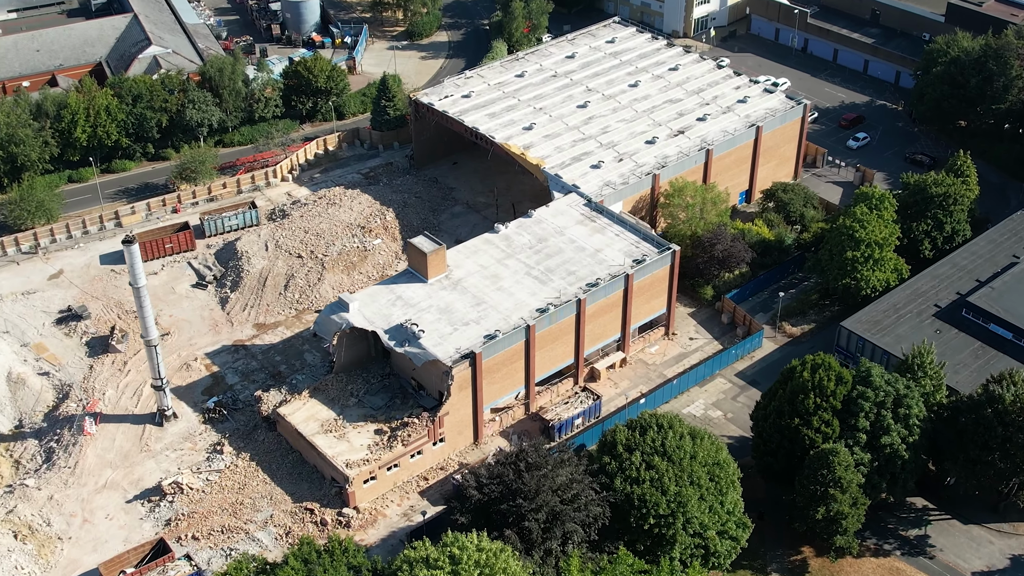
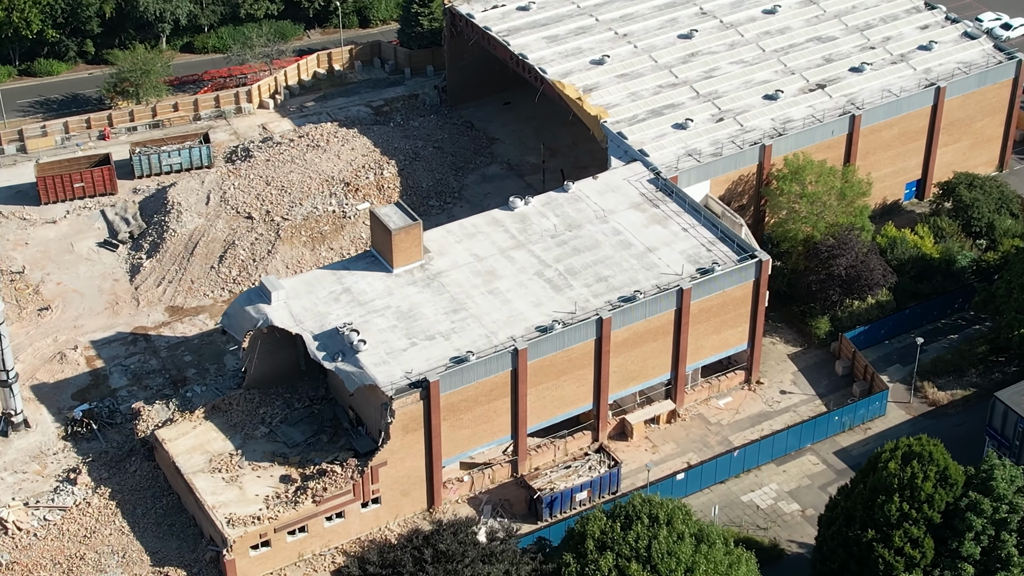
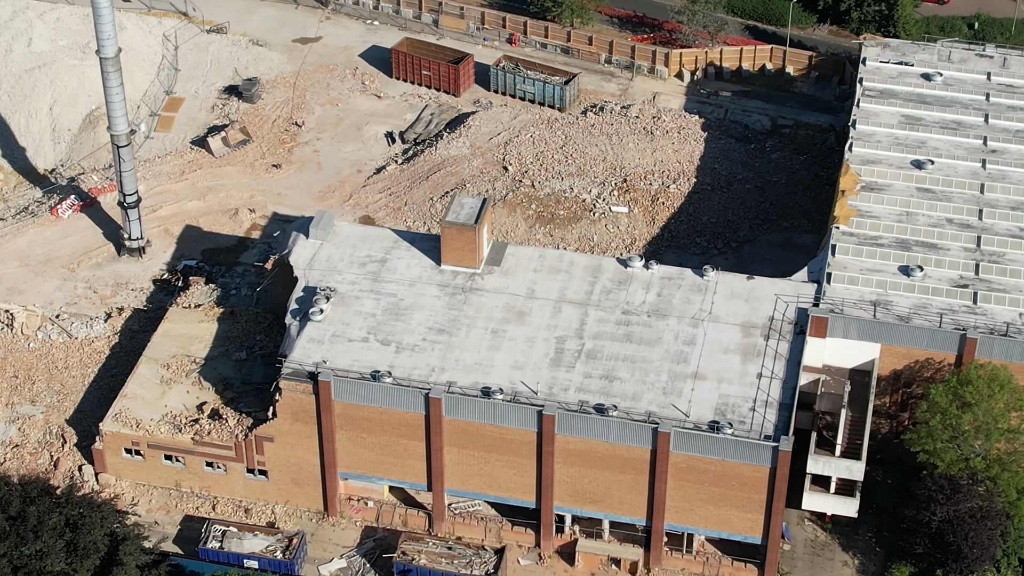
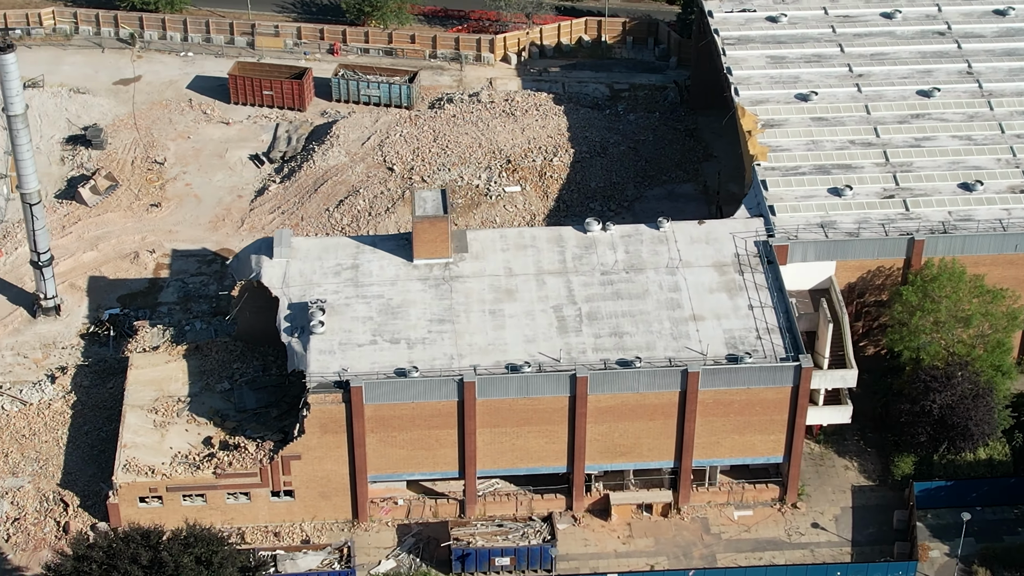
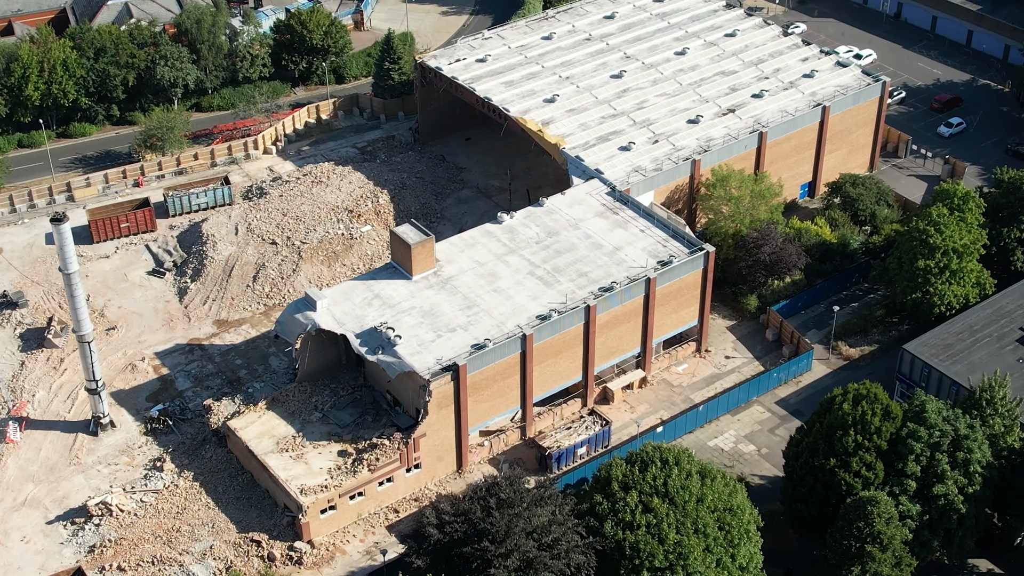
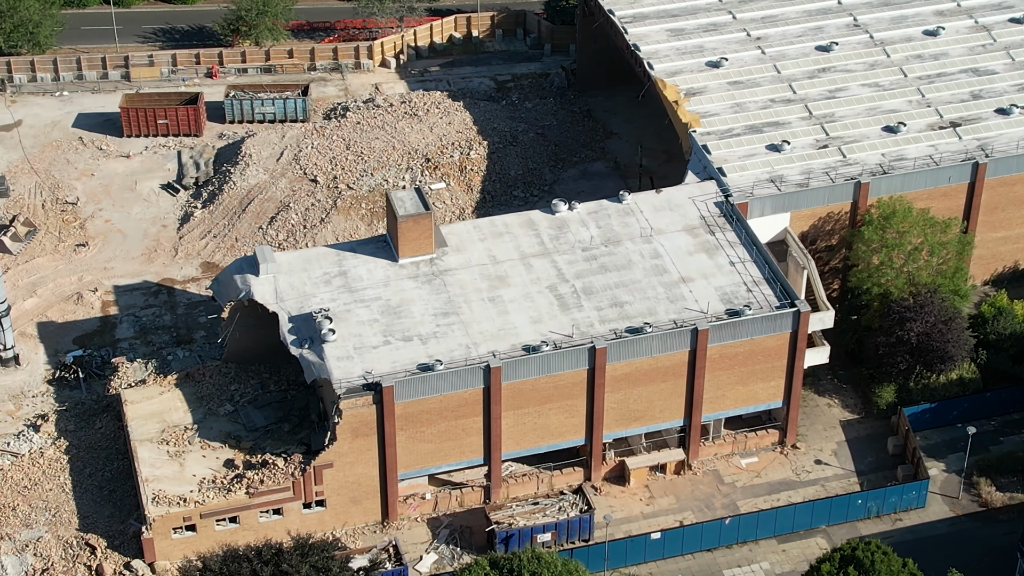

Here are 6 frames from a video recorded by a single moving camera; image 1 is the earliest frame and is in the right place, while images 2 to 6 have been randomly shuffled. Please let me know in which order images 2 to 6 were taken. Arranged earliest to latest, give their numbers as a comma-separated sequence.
5, 2, 6, 4, 3
